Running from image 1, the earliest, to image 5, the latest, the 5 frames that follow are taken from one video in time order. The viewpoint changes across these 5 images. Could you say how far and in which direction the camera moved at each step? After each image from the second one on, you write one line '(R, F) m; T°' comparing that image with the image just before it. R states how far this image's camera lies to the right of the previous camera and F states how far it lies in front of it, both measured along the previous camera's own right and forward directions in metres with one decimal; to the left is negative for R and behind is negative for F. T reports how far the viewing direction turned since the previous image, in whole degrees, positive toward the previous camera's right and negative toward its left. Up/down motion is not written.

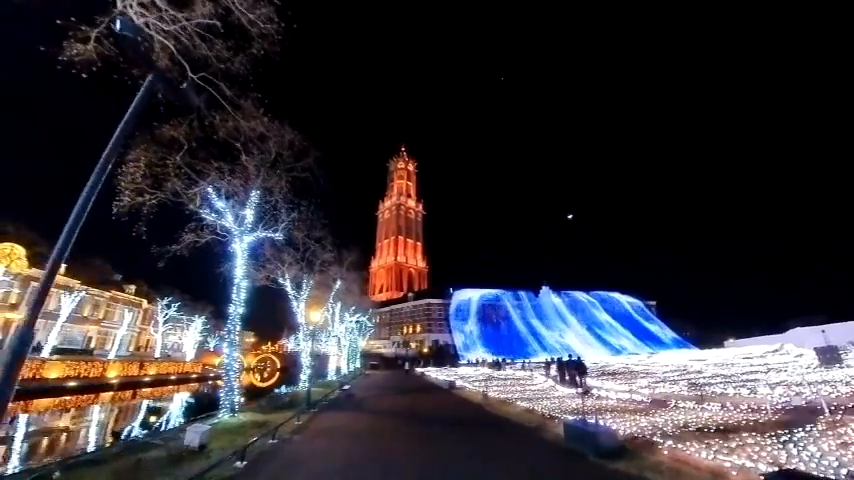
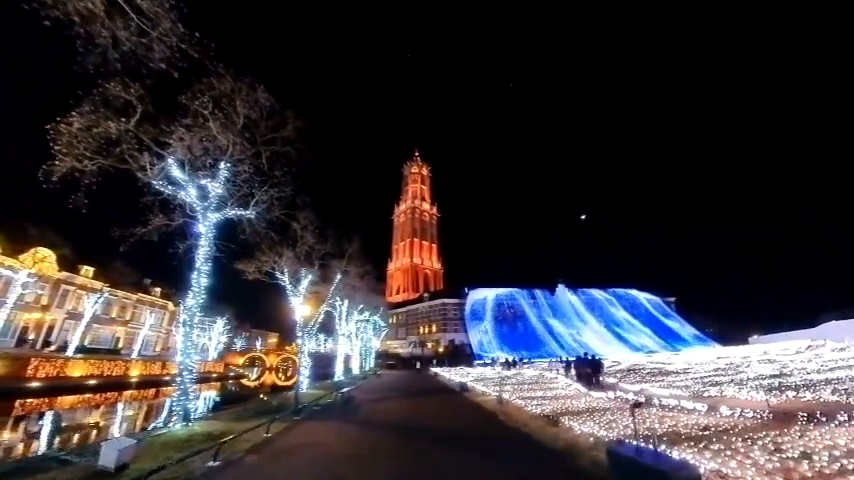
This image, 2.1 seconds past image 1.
(+0.2, +1.3) m; -2°
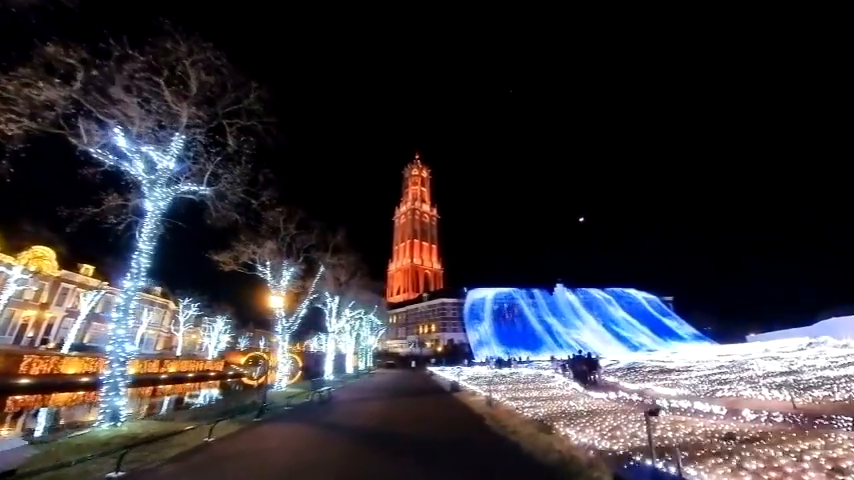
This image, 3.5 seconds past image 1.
(+0.3, +0.8) m; 0°
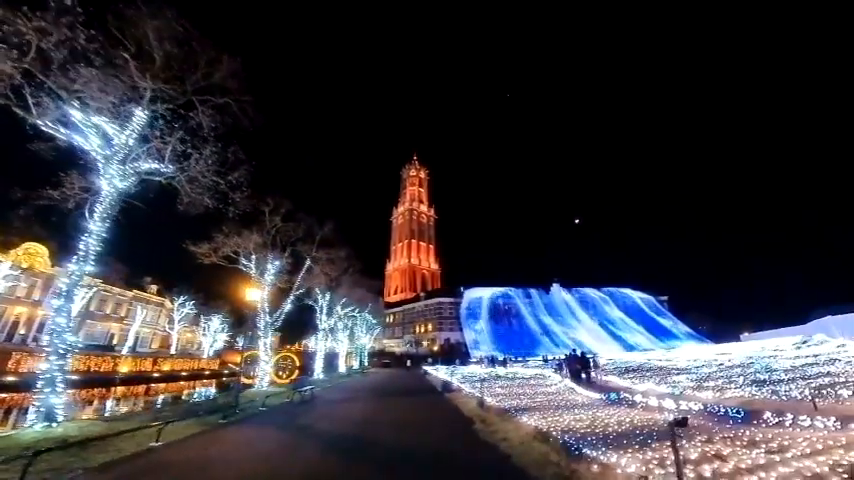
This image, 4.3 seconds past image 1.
(+0.1, +0.5) m; 0°
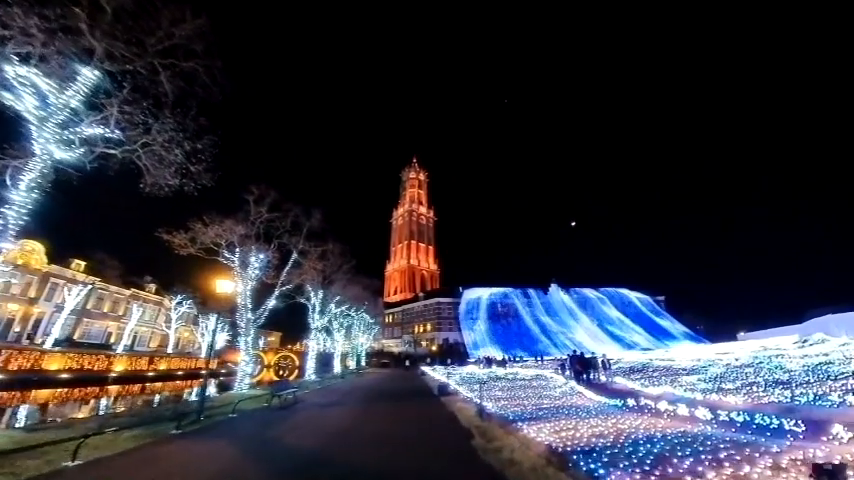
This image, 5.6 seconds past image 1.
(+0.1, +0.8) m; 0°
